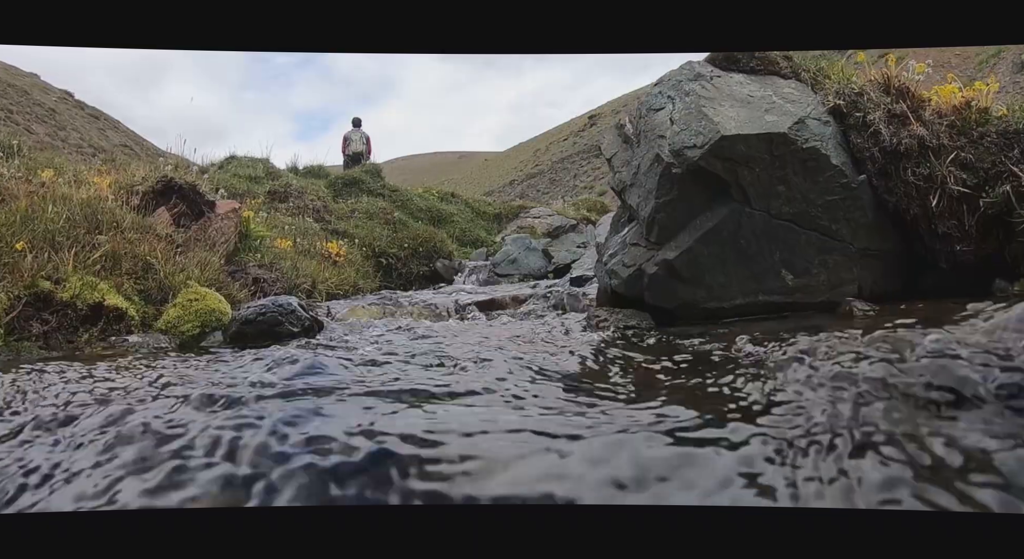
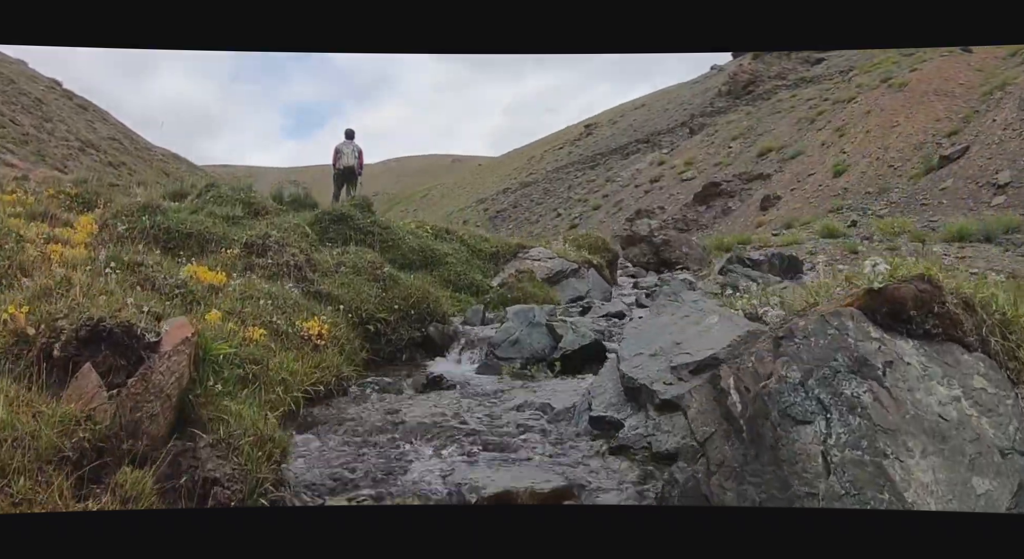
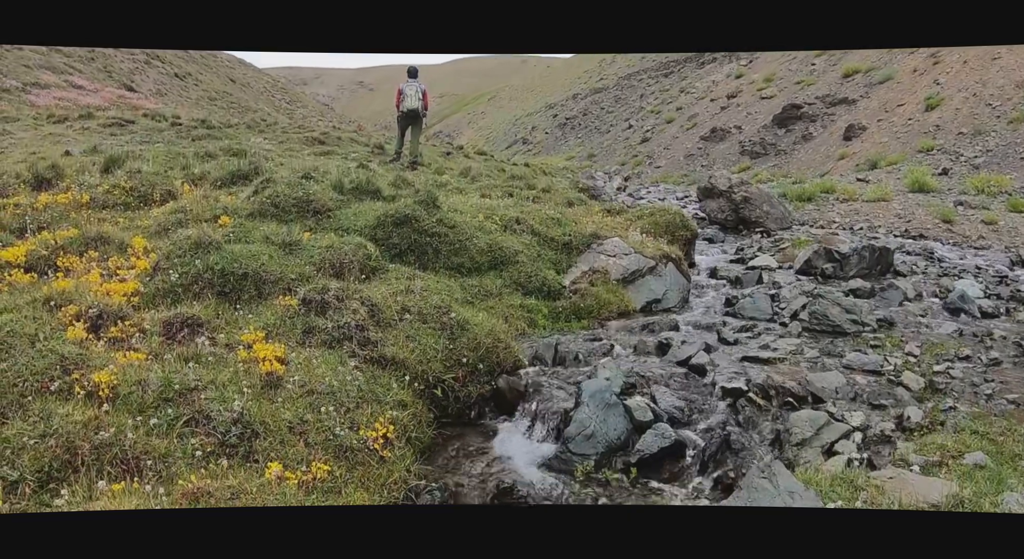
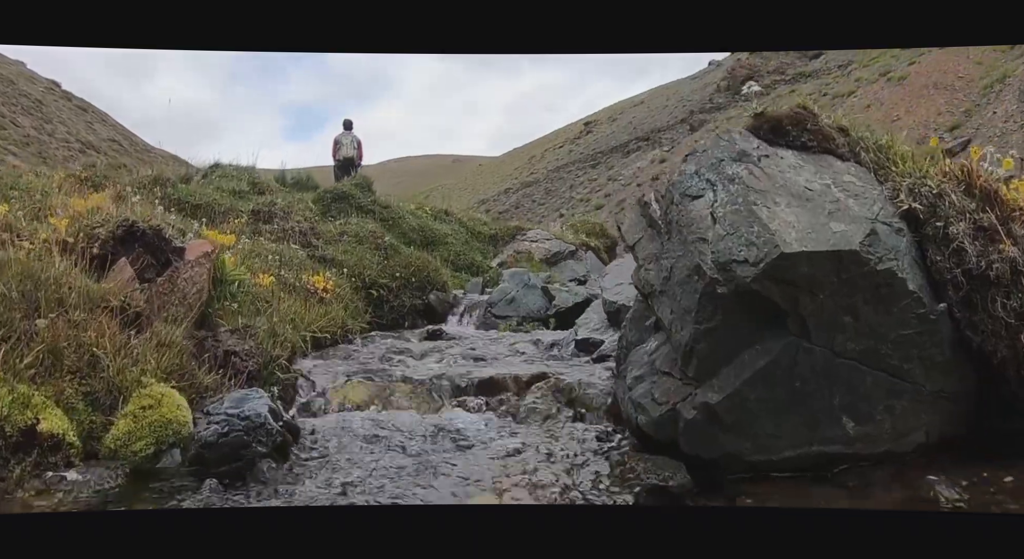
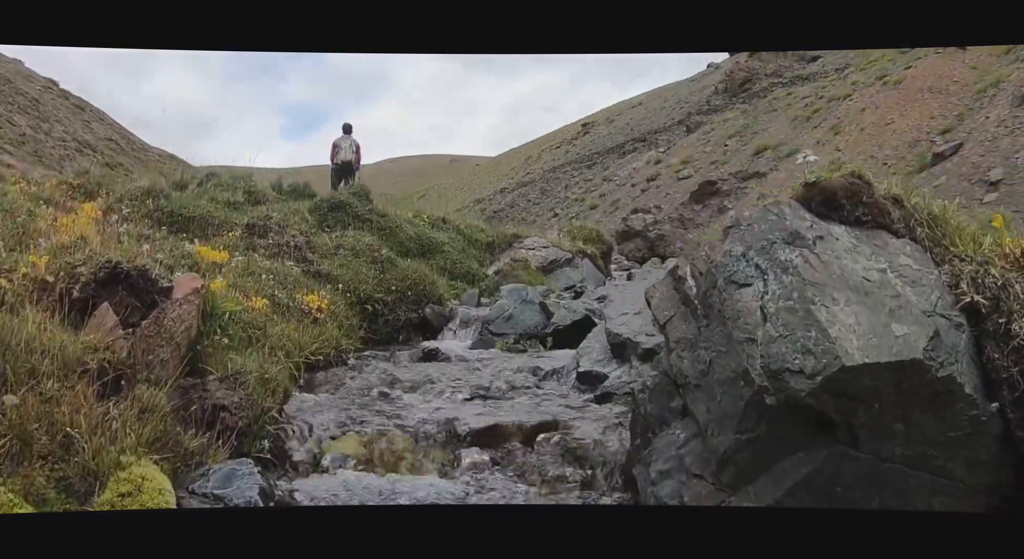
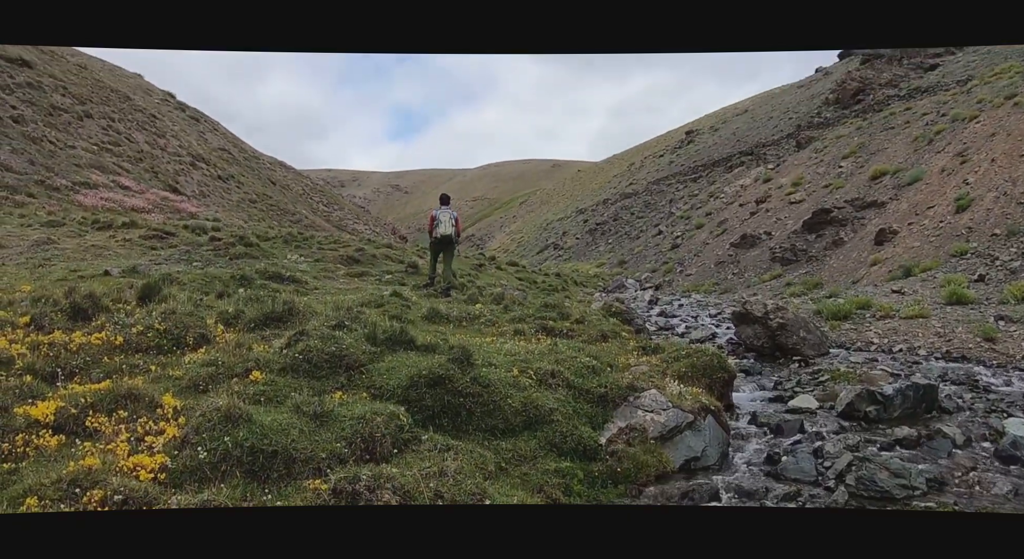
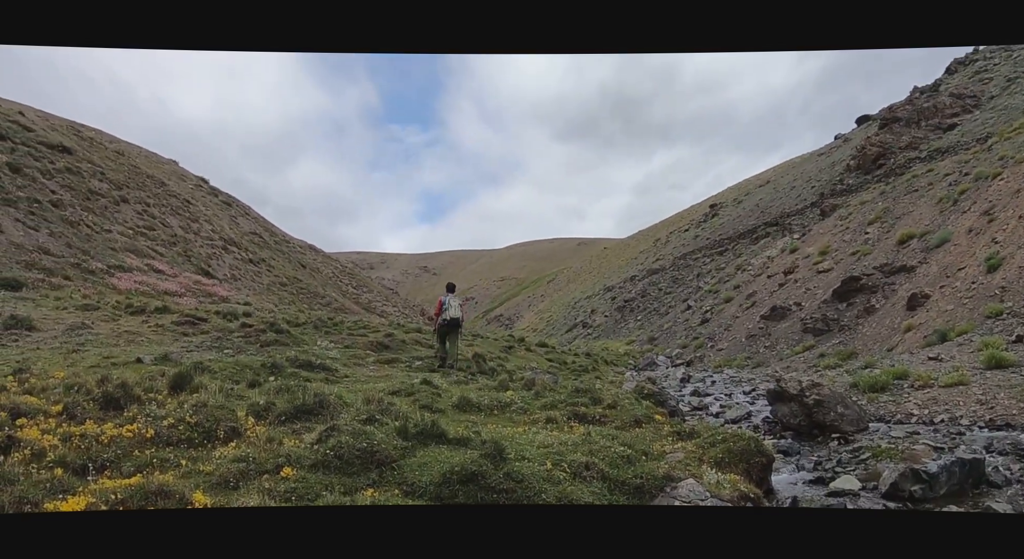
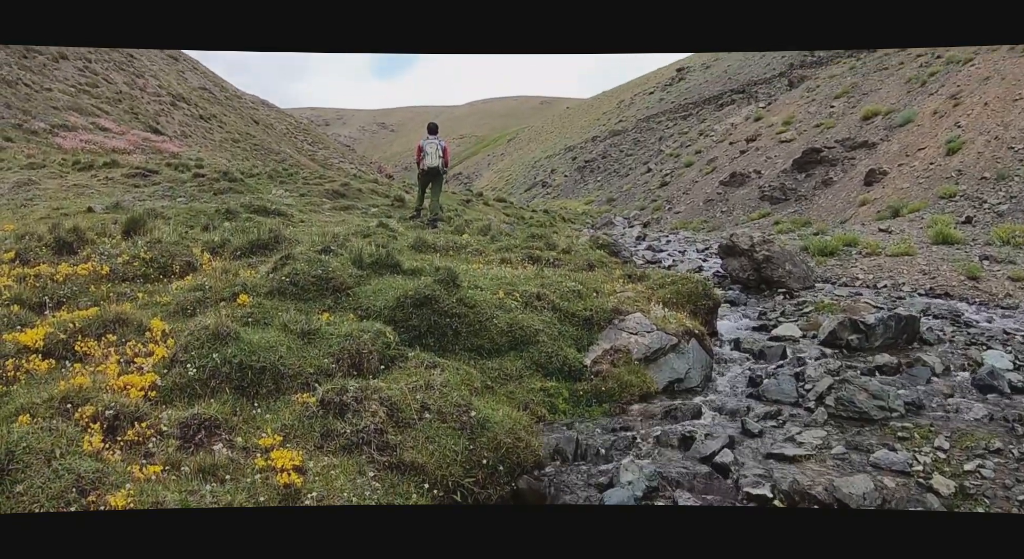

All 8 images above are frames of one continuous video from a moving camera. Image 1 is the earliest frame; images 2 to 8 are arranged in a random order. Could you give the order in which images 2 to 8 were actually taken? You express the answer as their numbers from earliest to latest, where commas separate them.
4, 5, 2, 3, 8, 6, 7
